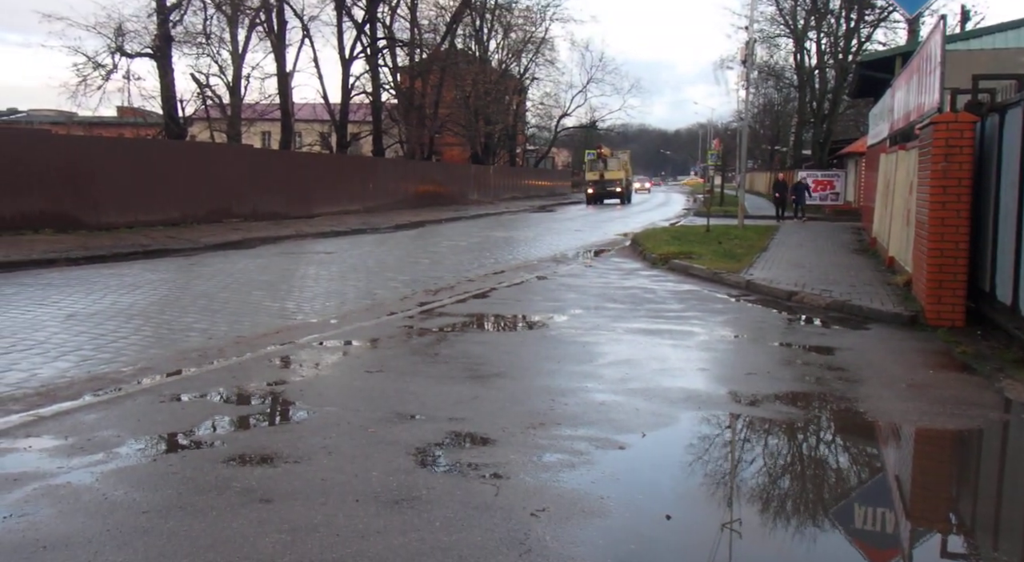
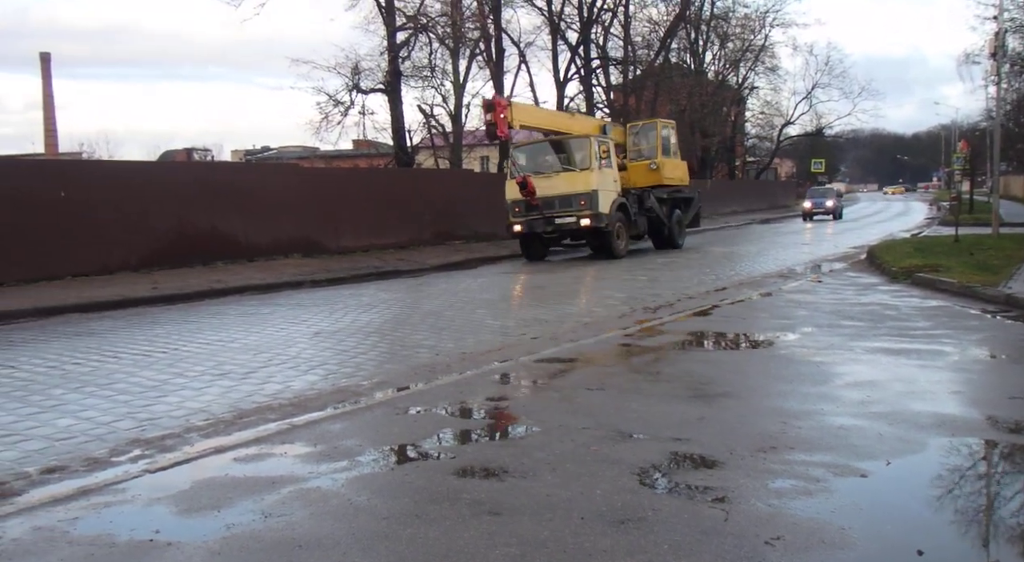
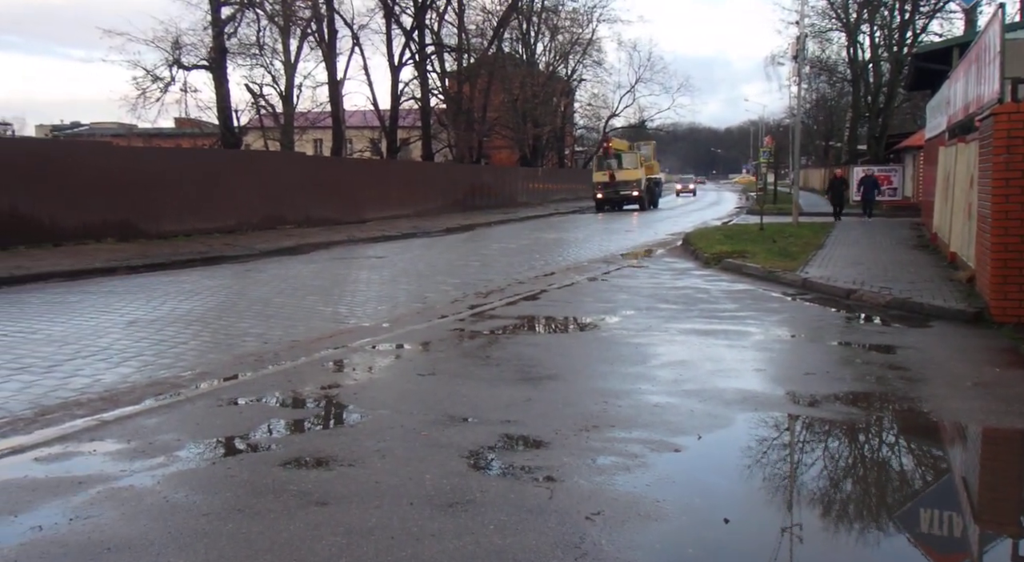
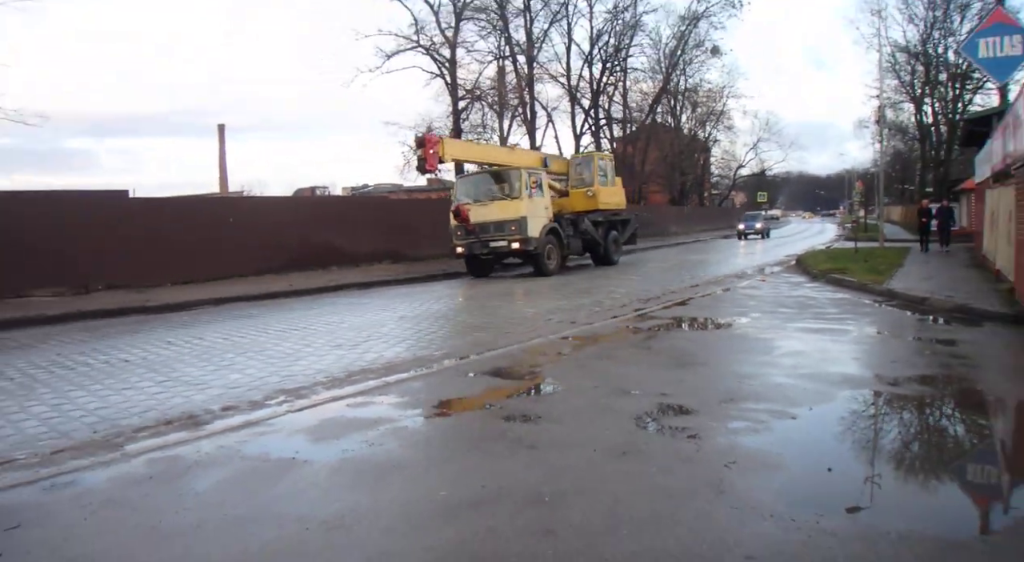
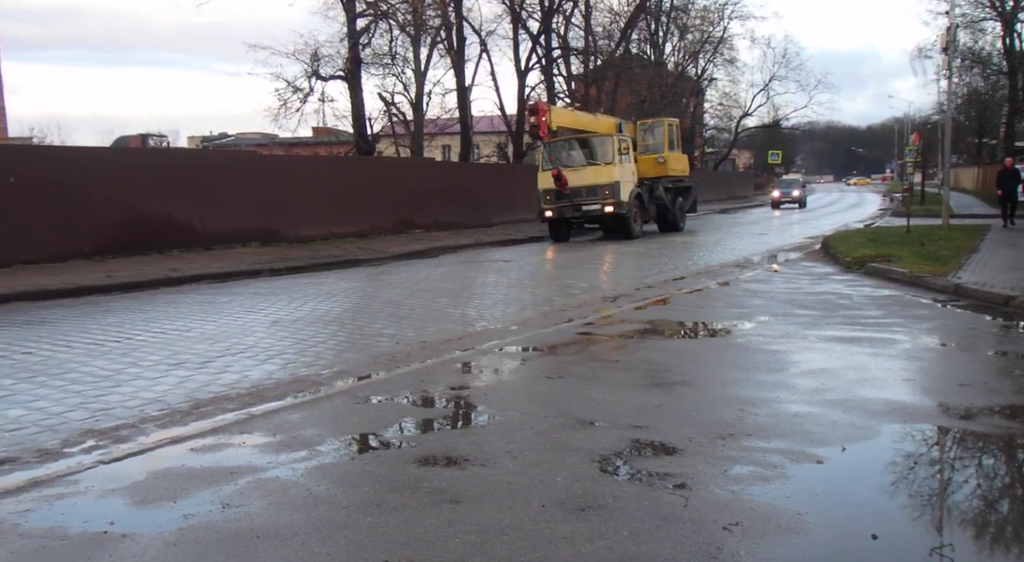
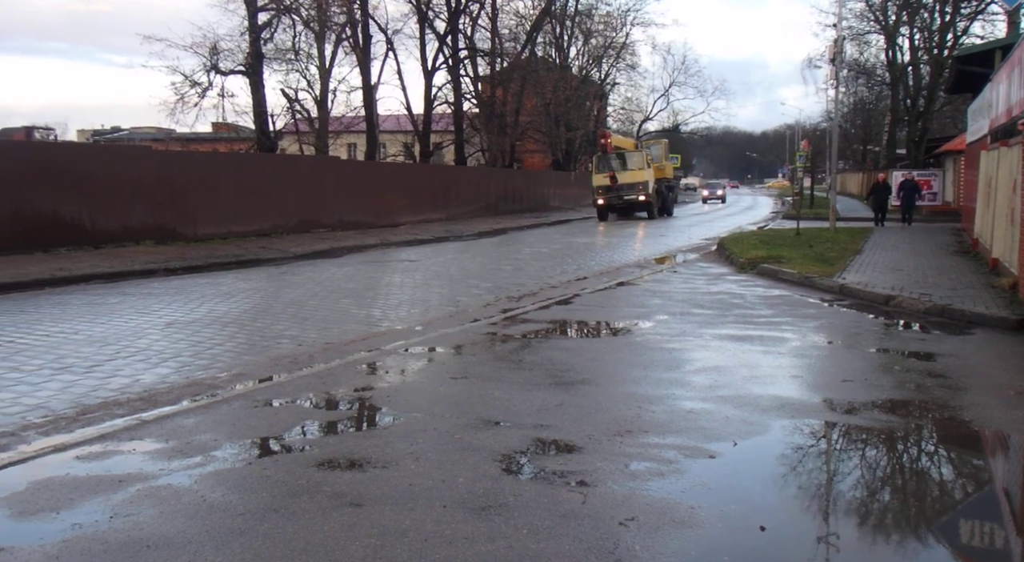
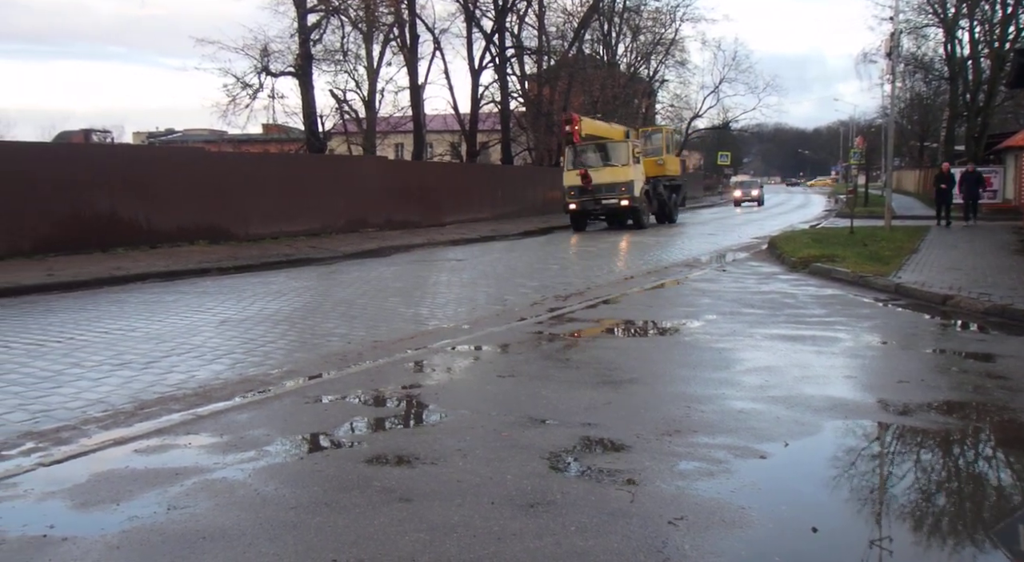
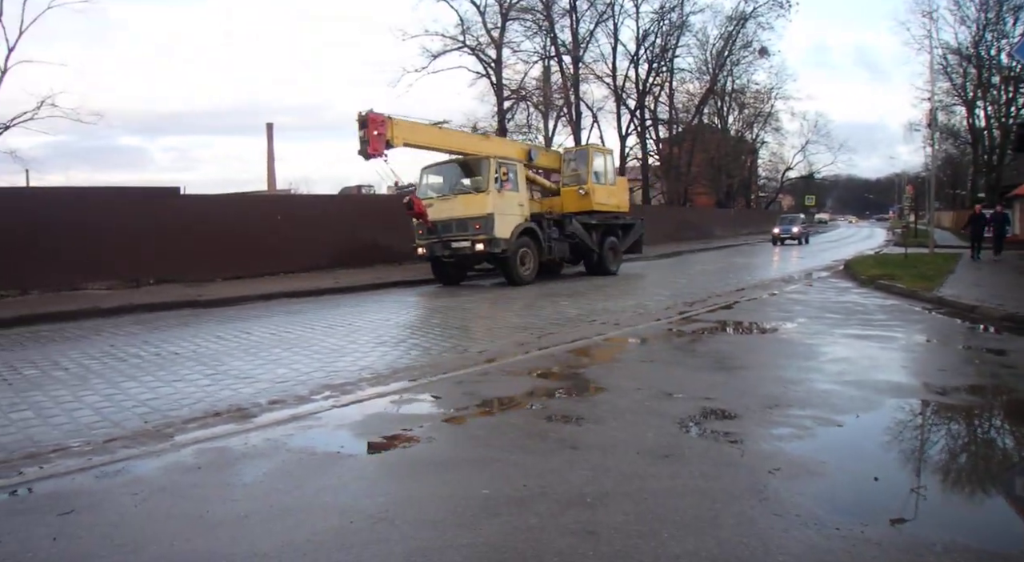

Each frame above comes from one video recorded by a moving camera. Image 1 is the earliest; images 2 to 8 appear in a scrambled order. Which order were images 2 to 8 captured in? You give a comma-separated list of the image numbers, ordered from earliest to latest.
3, 6, 7, 5, 2, 4, 8
